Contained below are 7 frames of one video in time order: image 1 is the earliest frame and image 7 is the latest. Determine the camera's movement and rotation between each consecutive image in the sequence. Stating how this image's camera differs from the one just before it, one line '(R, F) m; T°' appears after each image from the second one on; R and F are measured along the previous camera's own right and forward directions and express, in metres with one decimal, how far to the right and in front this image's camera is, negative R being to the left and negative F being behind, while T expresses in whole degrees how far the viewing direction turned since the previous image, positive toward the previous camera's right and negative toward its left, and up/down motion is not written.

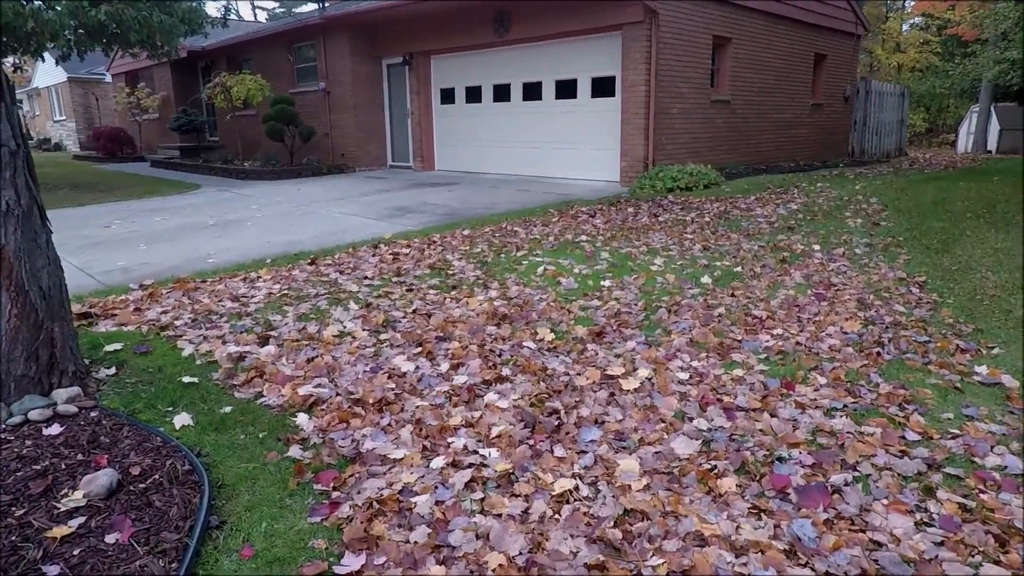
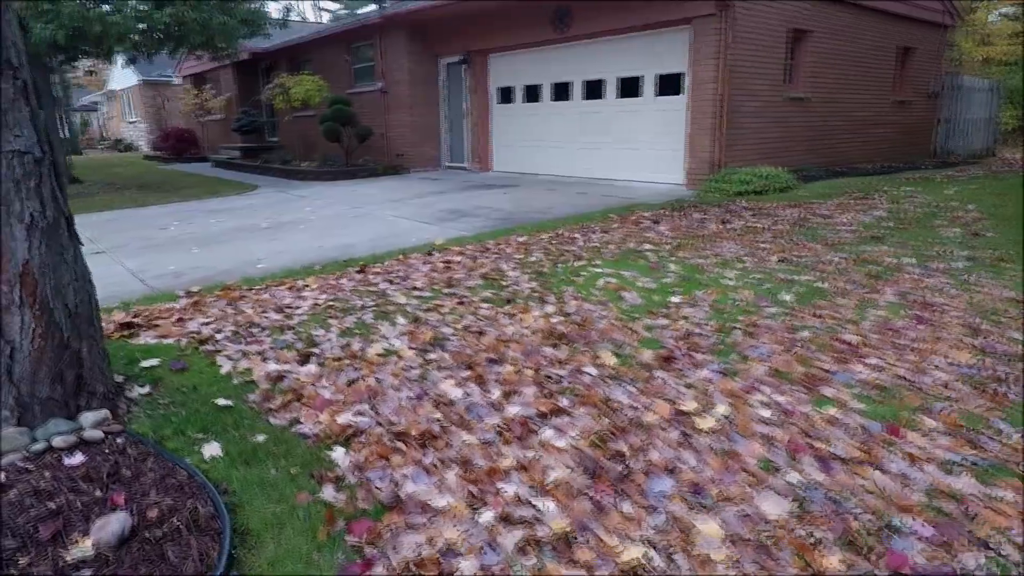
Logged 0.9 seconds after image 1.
(0.0, +0.3) m; -5°
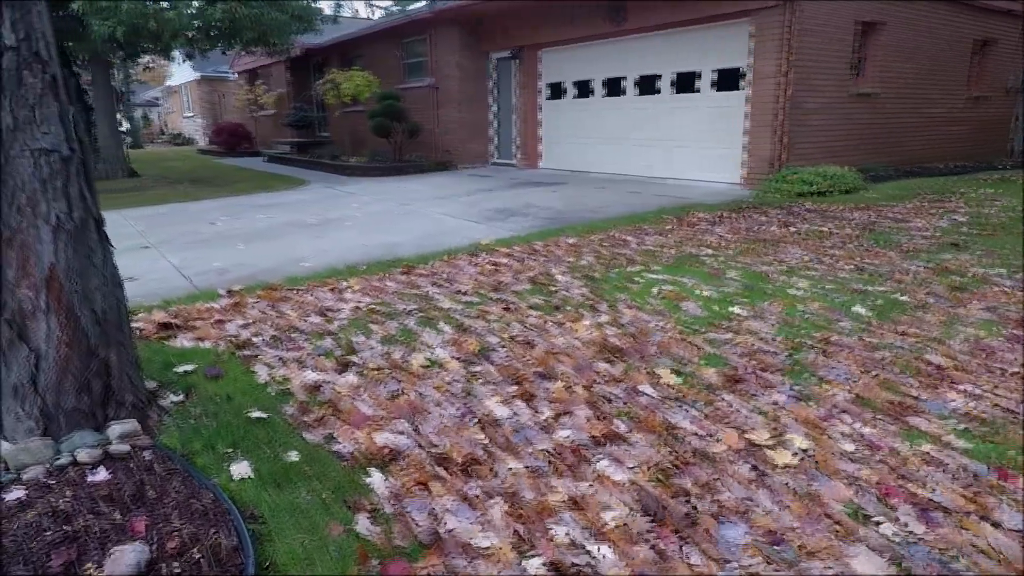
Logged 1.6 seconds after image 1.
(0.0, +0.3) m; -4°
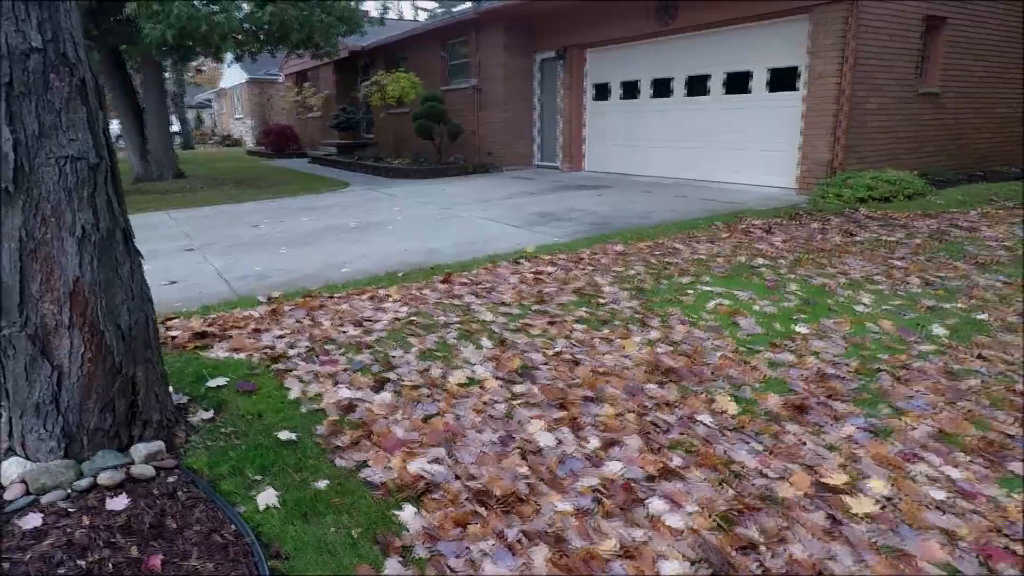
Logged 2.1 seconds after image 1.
(0.0, +0.2) m; -4°
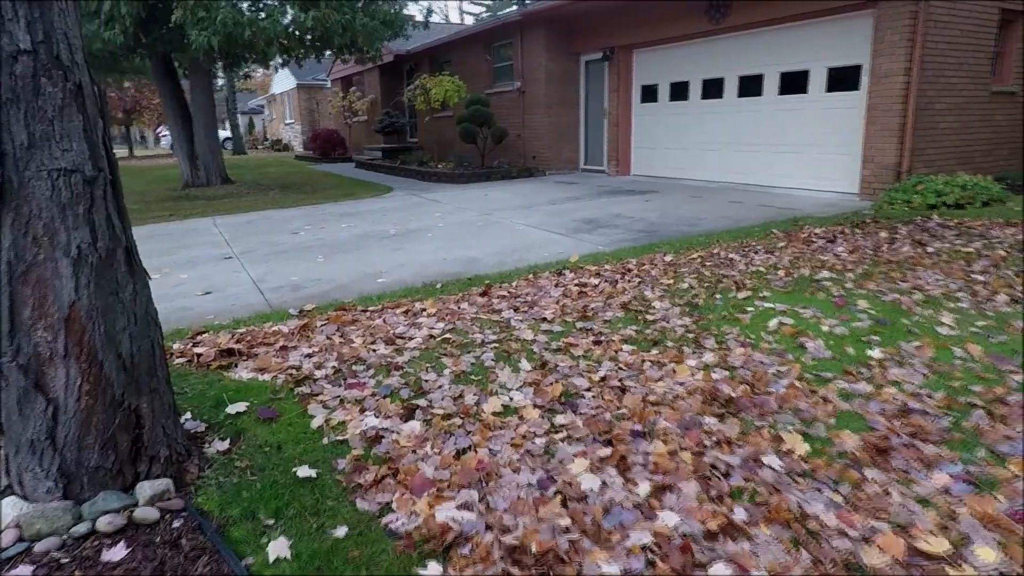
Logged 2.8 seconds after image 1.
(0.0, +0.3) m; -4°
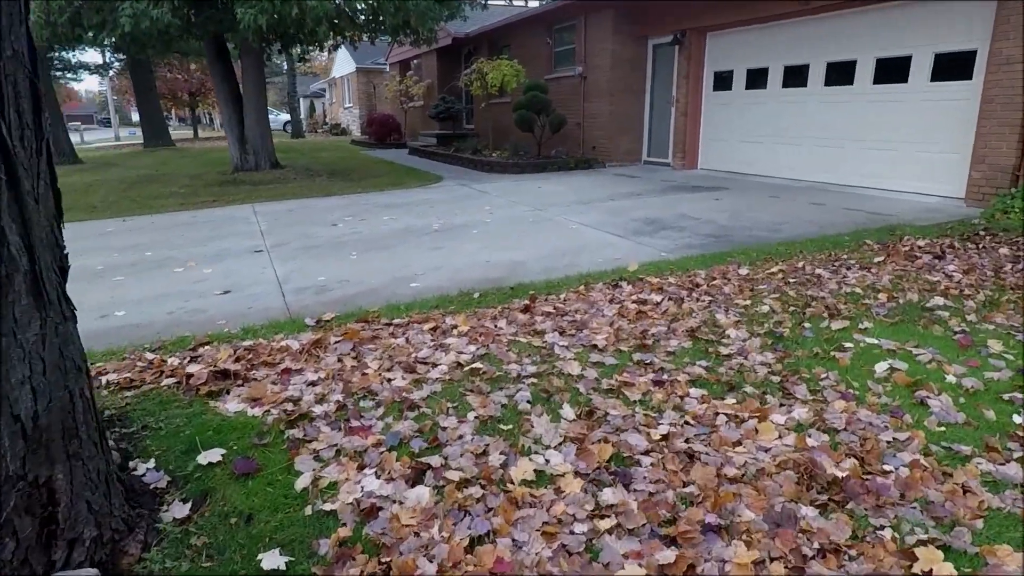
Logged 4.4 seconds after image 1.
(0.0, +0.7) m; -5°
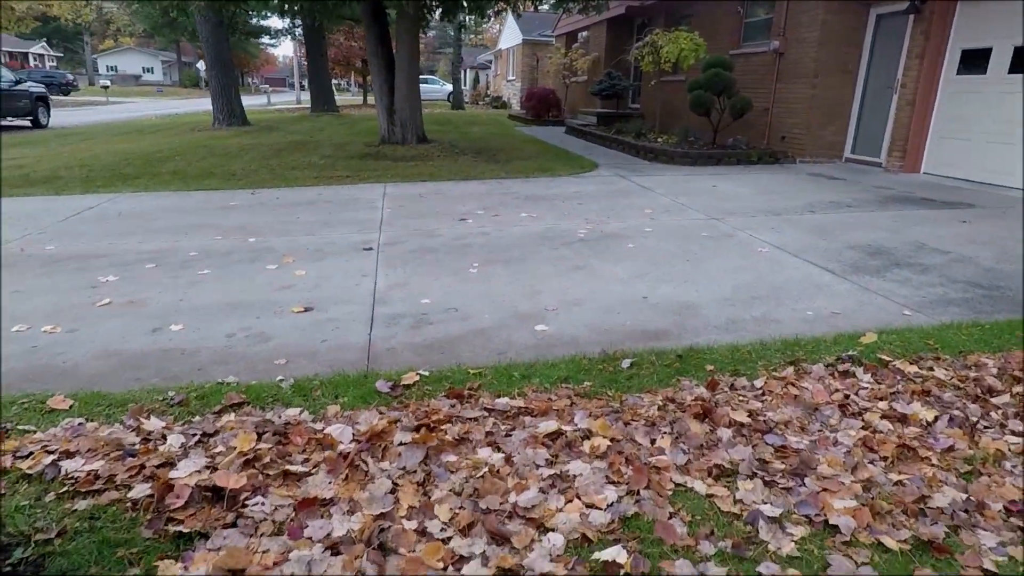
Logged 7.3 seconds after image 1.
(-0.1, +1.4) m; -13°
